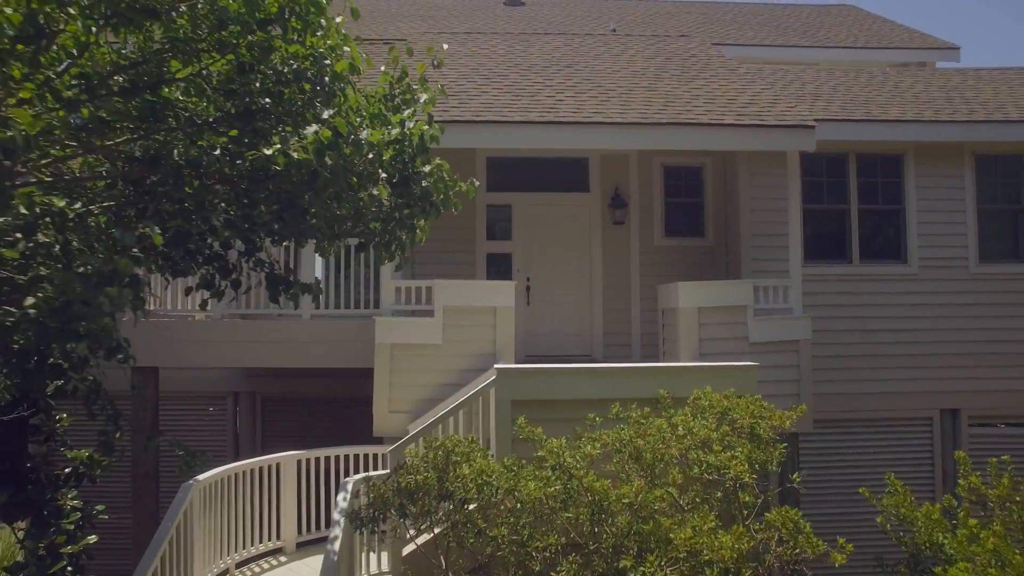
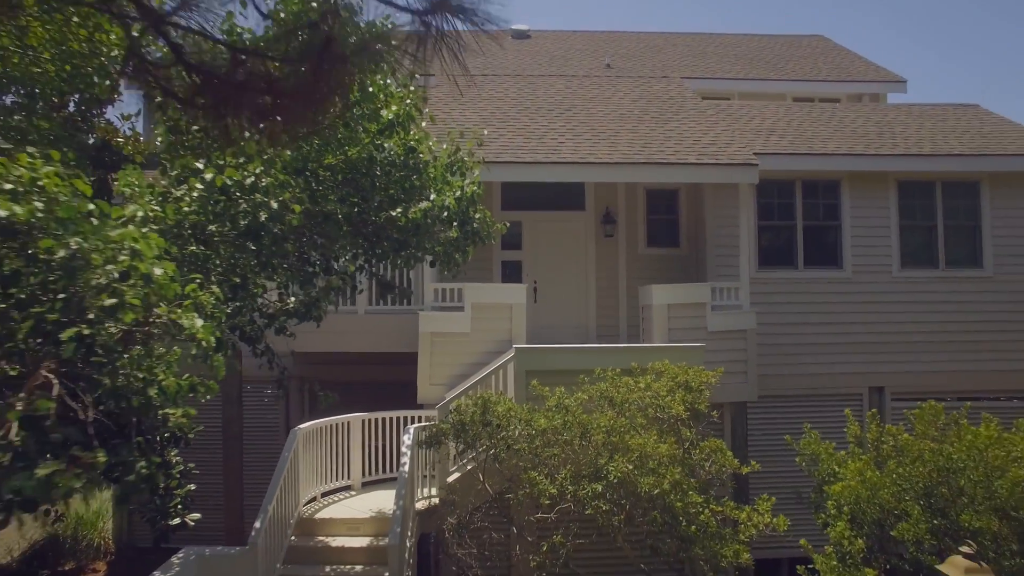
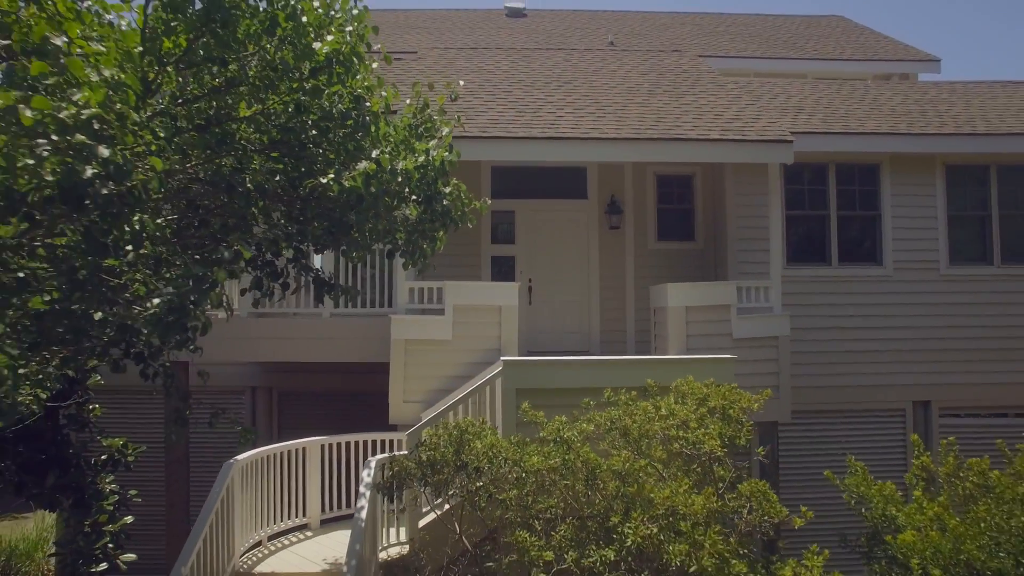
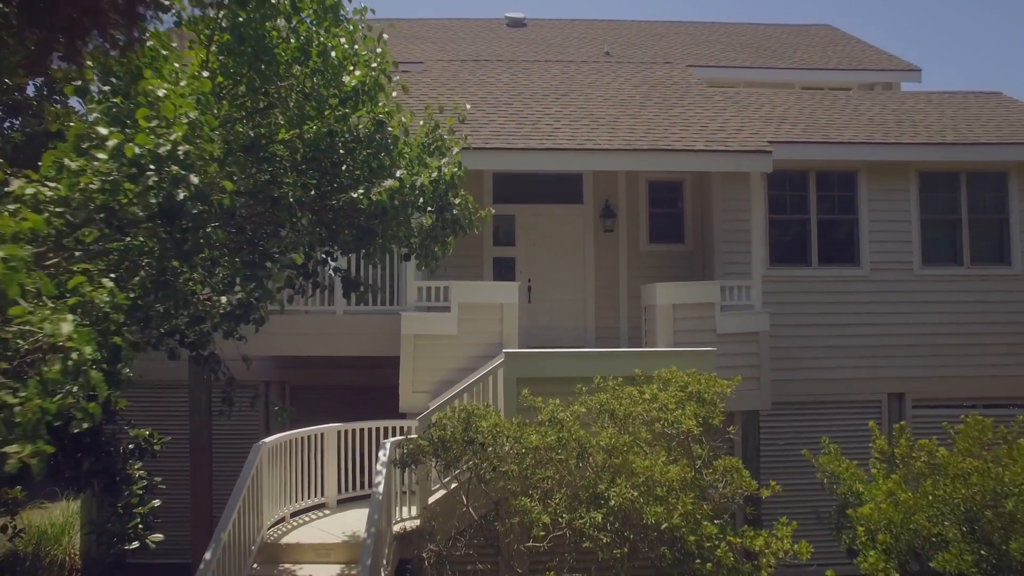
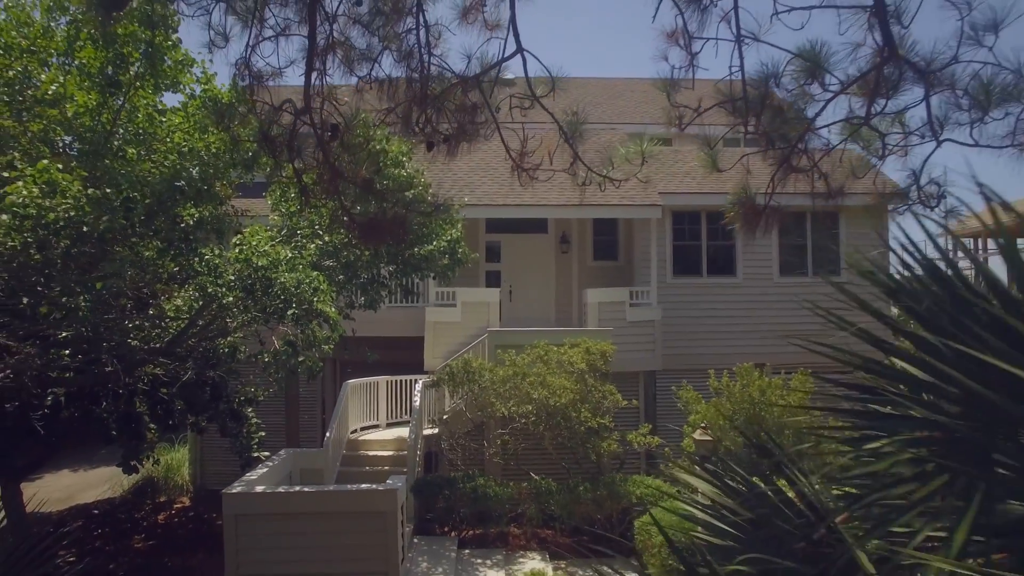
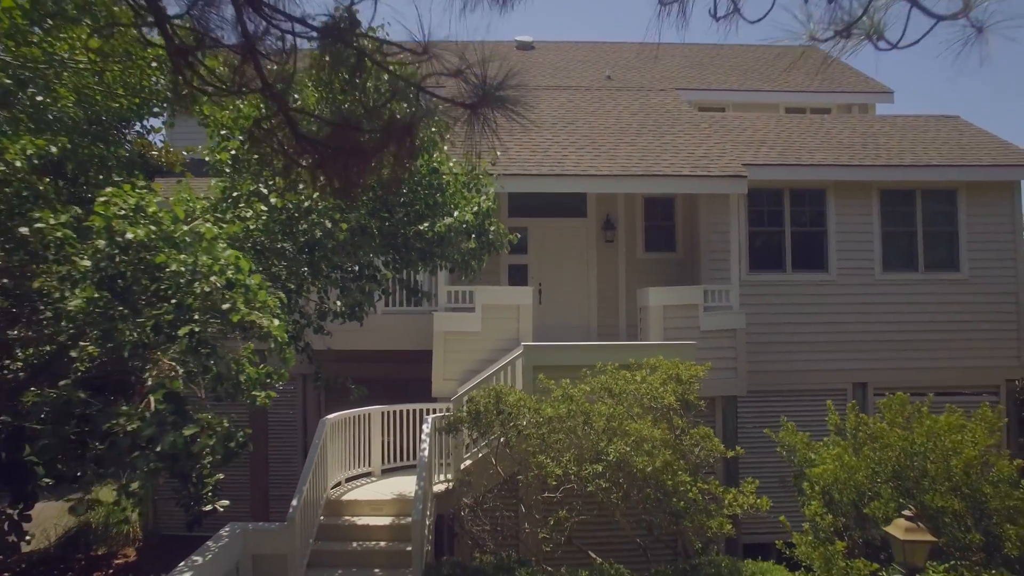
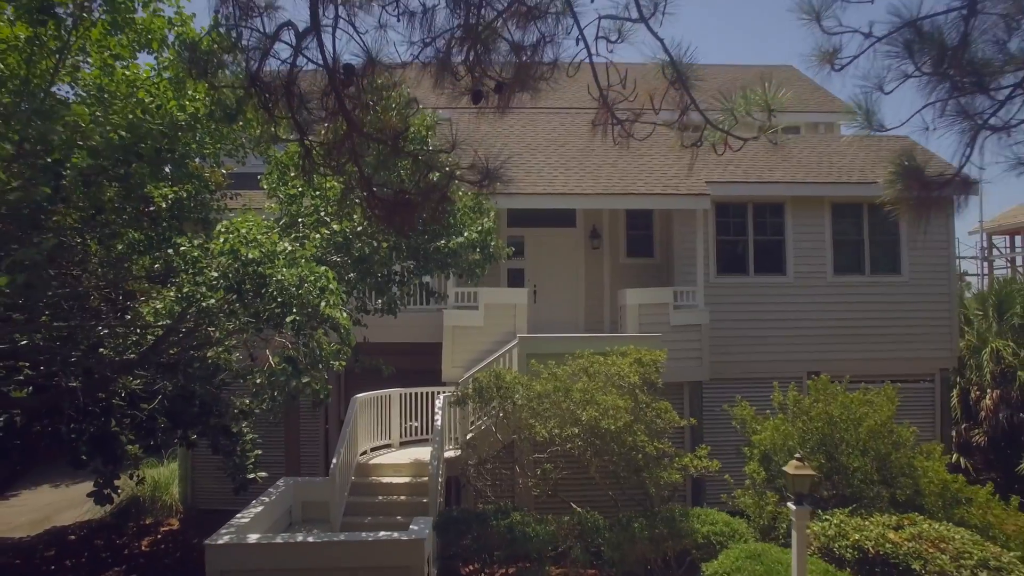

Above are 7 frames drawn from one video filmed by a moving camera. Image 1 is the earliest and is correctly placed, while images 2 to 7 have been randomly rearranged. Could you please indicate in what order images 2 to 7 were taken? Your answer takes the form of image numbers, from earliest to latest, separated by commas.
3, 4, 2, 6, 7, 5
